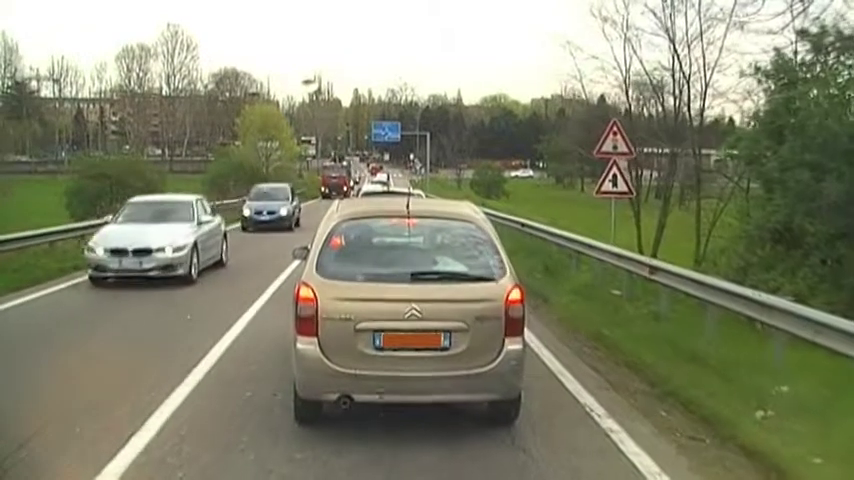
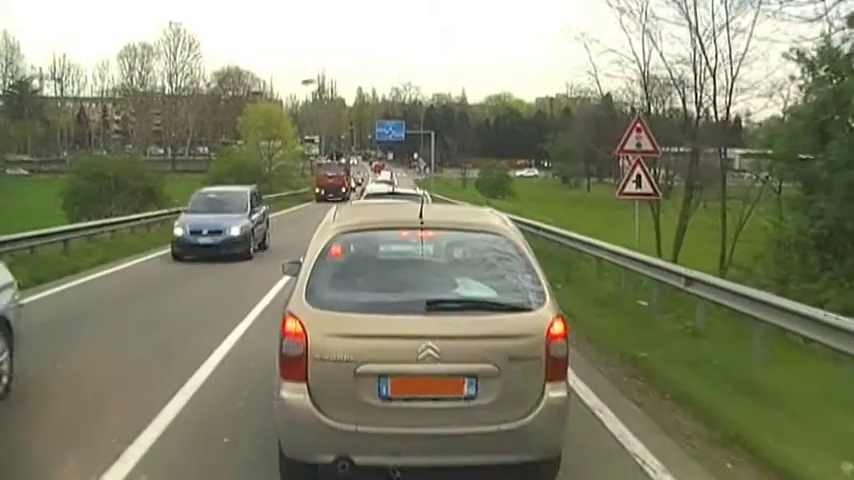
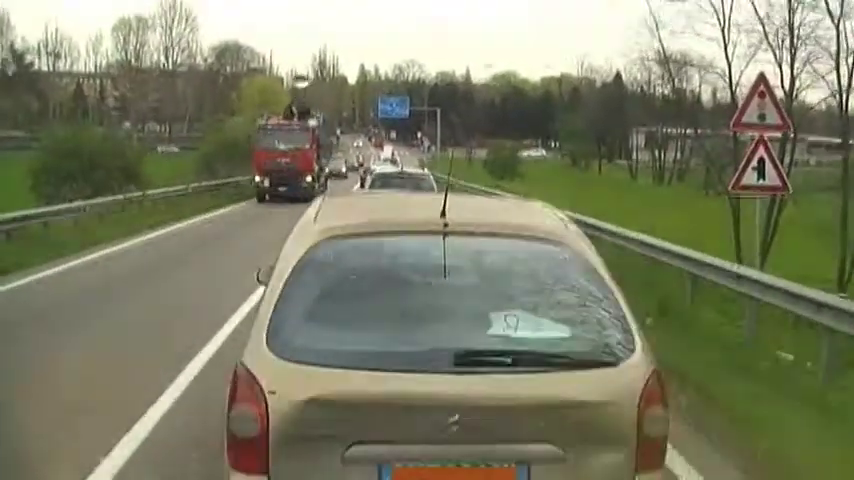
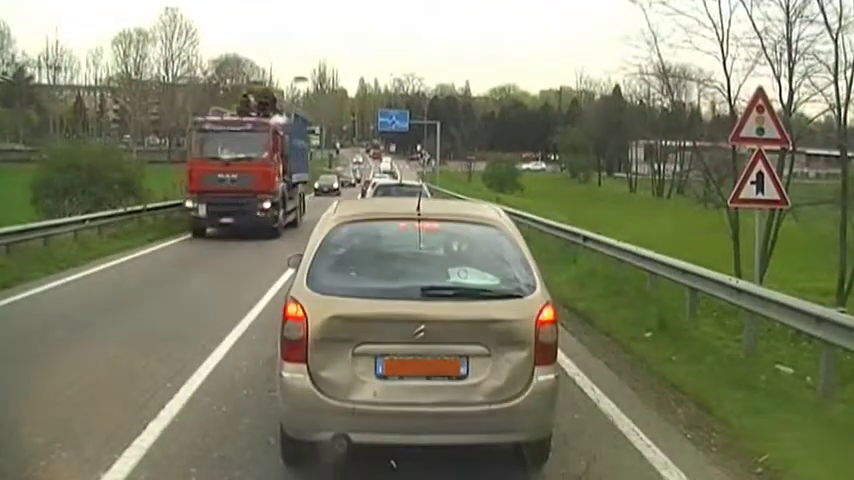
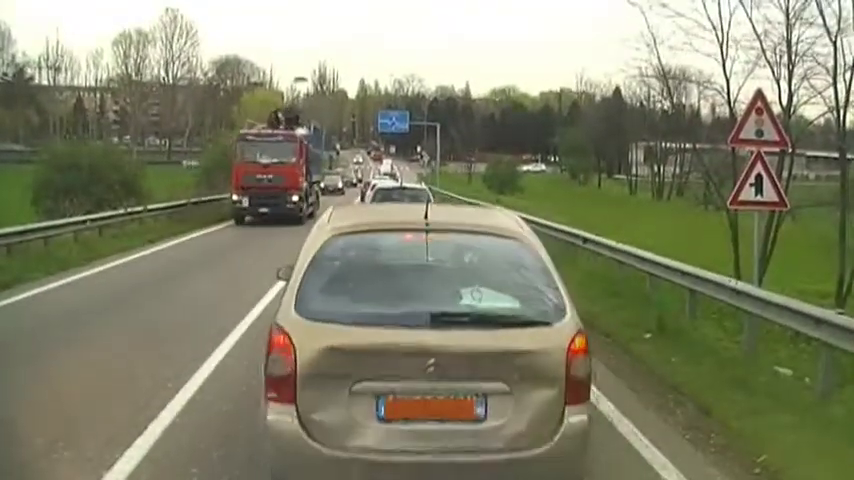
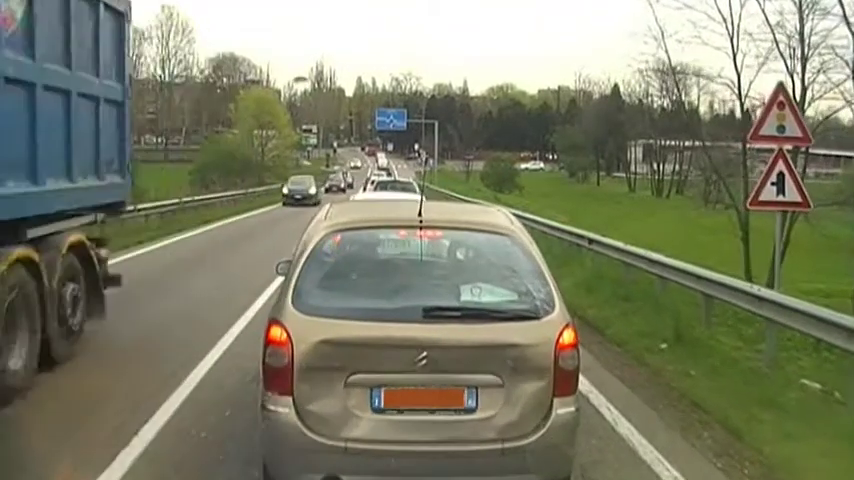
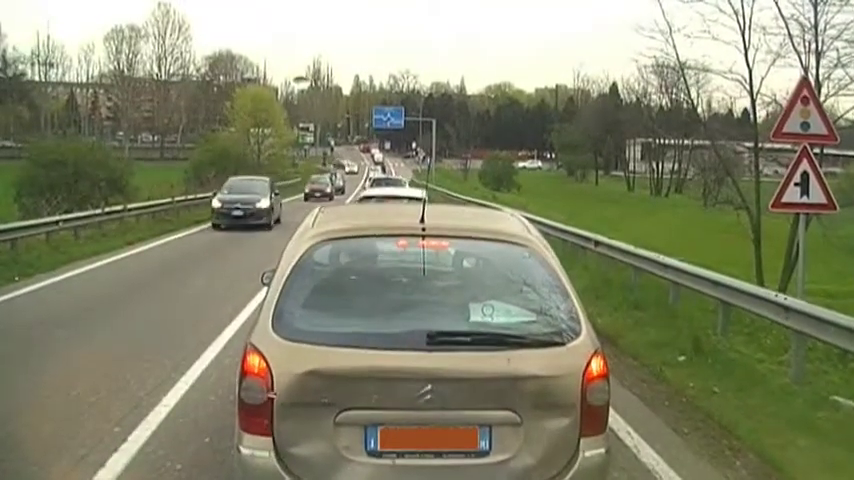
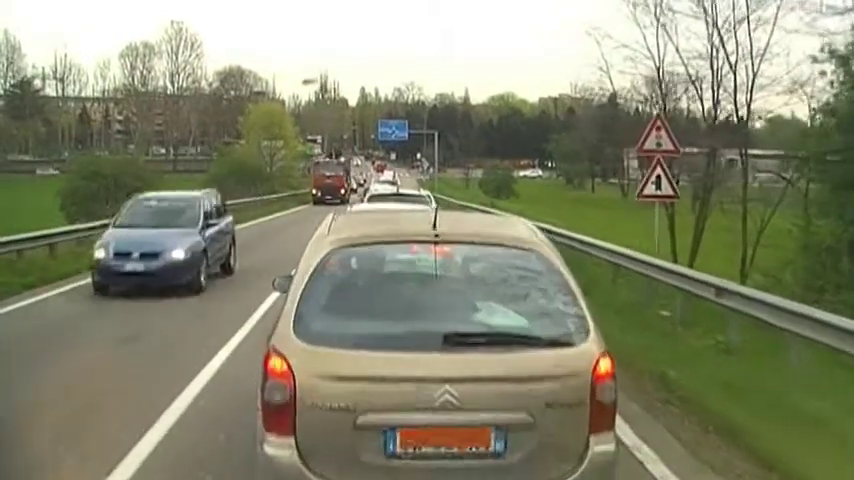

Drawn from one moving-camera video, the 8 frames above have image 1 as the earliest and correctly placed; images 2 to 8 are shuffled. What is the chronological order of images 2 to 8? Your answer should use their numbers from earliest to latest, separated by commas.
2, 8, 3, 5, 4, 6, 7
